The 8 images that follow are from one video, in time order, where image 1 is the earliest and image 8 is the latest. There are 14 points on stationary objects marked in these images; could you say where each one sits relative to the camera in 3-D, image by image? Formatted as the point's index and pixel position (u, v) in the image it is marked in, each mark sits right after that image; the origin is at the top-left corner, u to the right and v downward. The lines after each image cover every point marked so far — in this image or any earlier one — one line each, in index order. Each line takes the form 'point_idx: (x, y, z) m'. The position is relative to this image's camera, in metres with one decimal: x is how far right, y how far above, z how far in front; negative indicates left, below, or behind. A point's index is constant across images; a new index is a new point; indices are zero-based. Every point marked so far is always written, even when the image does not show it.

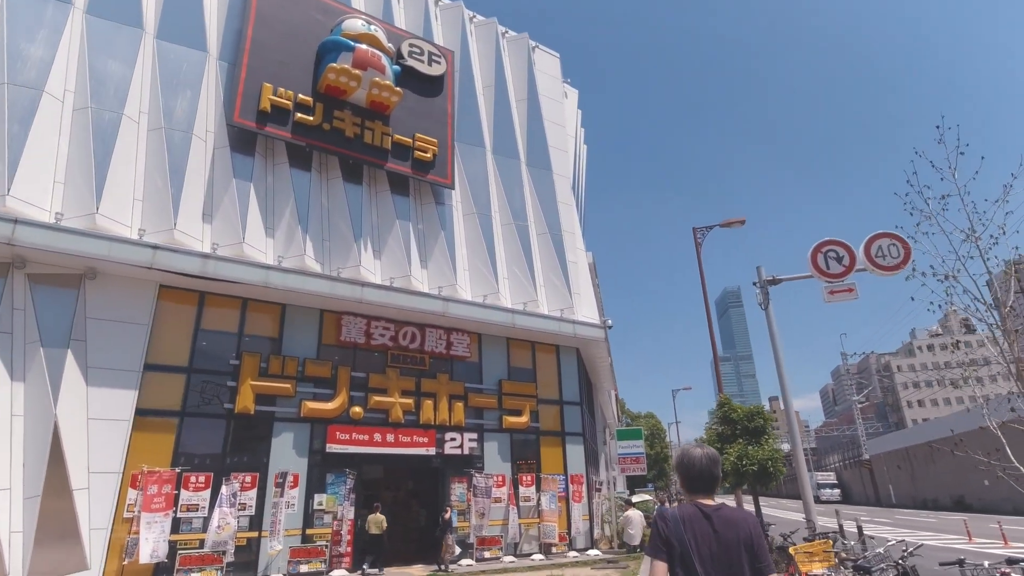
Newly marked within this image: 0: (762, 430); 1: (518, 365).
0: (+6.9, -3.9, +16.5) m
1: (+0.1, -2.4, +19.0) m
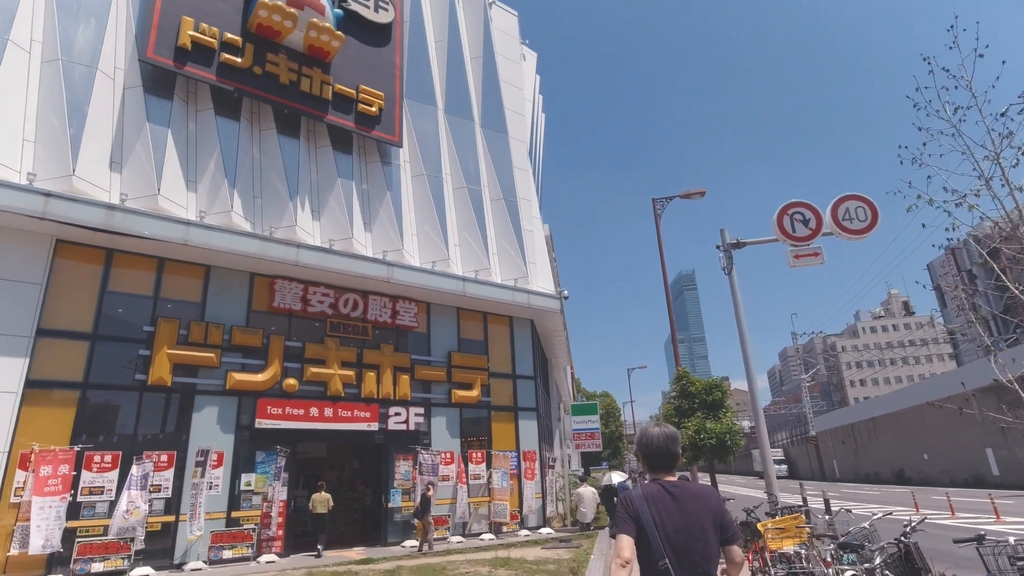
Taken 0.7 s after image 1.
0: (+5.6, -3.1, +16.0) m
1: (-1.3, -1.5, +18.0) m
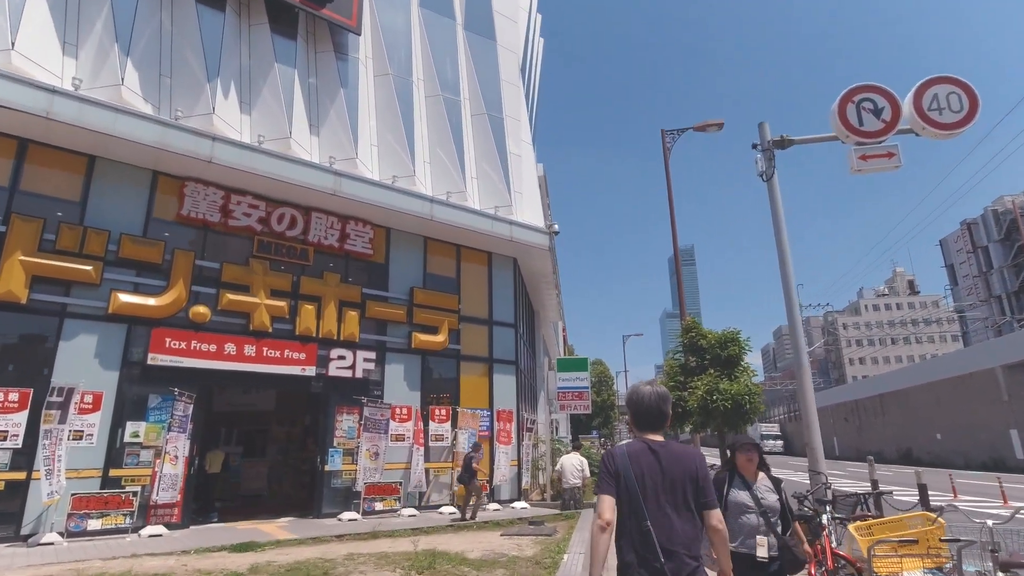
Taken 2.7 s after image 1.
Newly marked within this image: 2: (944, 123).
0: (+5.0, -1.6, +13.2) m
1: (-1.9, +0.4, +15.0) m
2: (+6.2, +2.4, +8.6) m
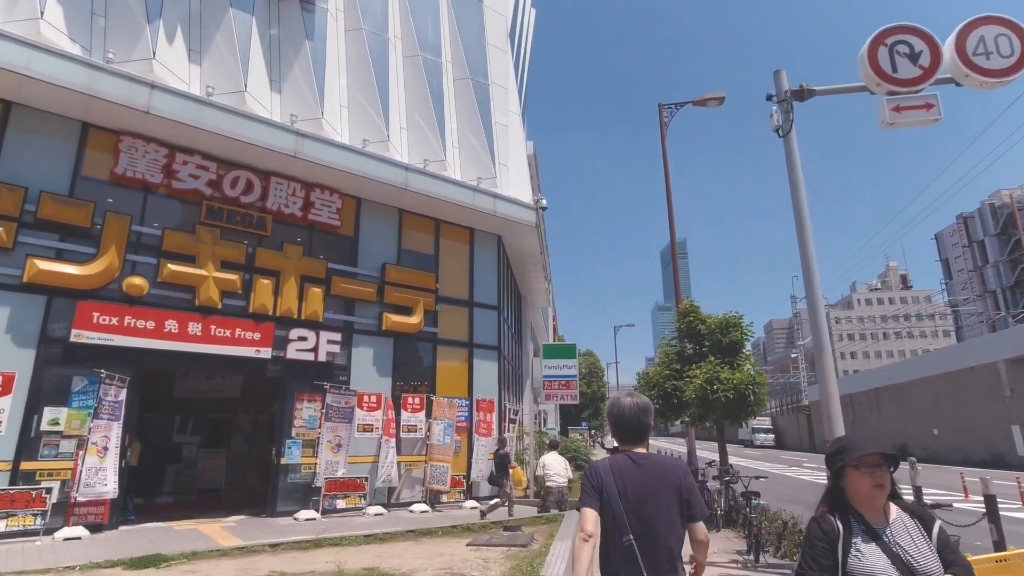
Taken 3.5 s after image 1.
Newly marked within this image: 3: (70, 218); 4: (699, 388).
0: (+4.6, -1.2, +12.0) m
1: (-2.3, +0.9, +13.8) m
2: (+5.9, +2.7, +7.4) m
3: (-6.9, +1.1, +9.3) m
4: (+3.6, -1.9, +11.4) m
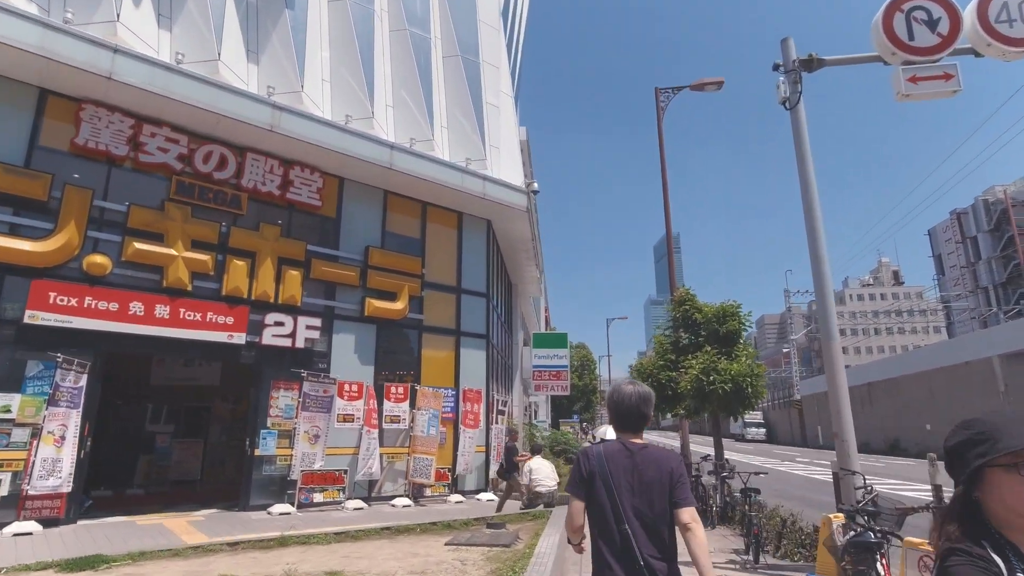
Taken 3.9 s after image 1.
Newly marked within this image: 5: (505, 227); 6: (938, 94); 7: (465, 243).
0: (+4.3, -0.9, +11.5) m
1: (-2.5, +1.2, +13.2) m
2: (+5.8, +2.9, +6.9) m
3: (-7.1, +1.4, +8.7) m
4: (+3.3, -1.7, +10.9) m
5: (-0.2, +1.6, +15.6) m
6: (+5.0, +2.3, +6.9) m
7: (-1.1, +1.1, +14.5) m
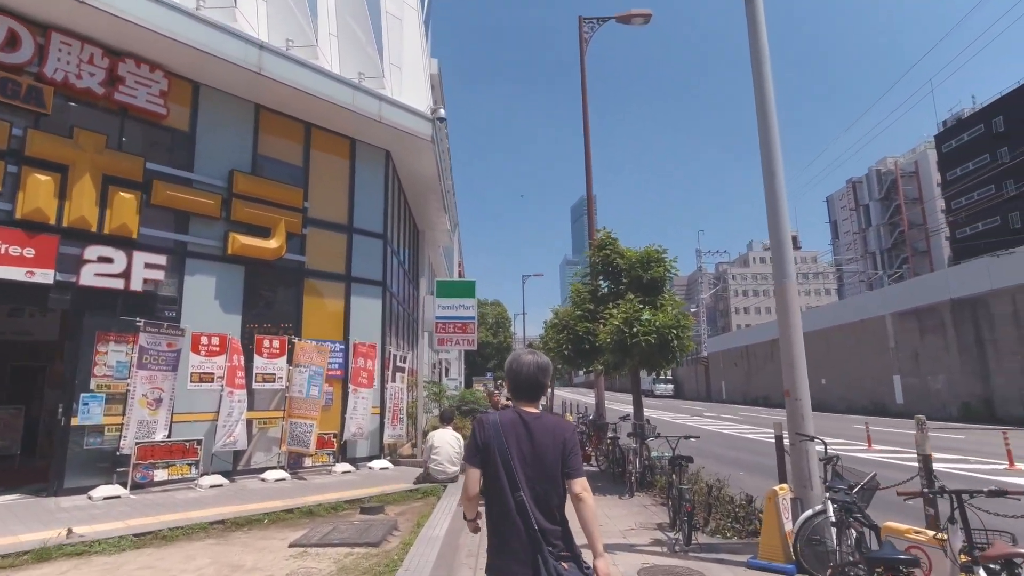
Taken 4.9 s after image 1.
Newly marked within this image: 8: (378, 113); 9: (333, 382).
0: (+2.6, +0.1, +10.4) m
1: (-4.4, +2.4, +11.0) m
2: (+4.8, +3.5, +5.7) m
3: (-8.3, +2.4, +5.9) m
4: (+1.7, -0.7, +9.7) m
5: (-2.4, +2.9, +13.6) m
6: (+3.9, +2.9, +5.8) m
7: (-3.2, +2.4, +12.4) m
8: (-2.6, +3.4, +11.6) m
9: (-3.3, -1.8, +11.1) m
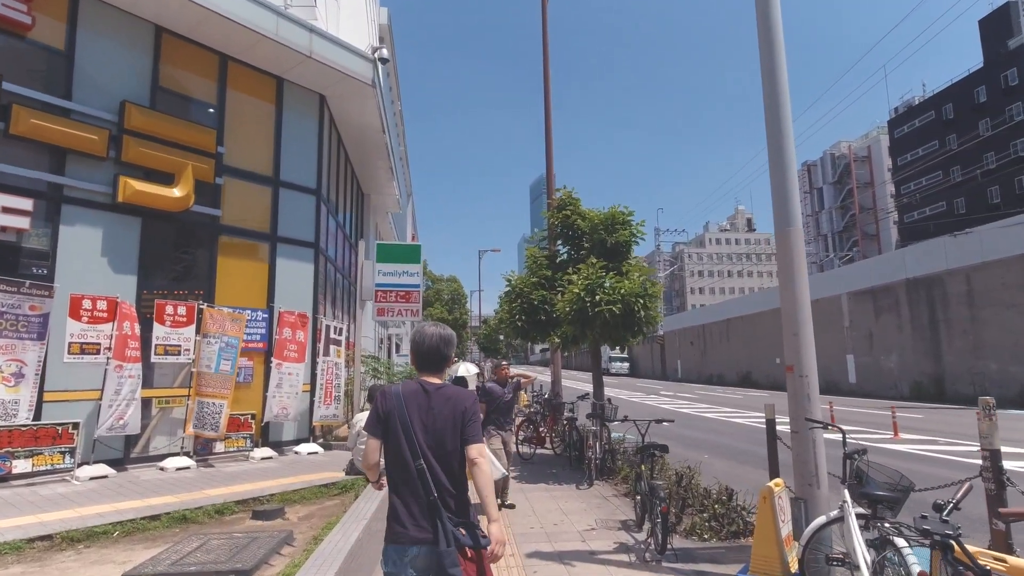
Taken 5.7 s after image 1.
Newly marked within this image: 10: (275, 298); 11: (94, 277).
0: (+1.8, +0.6, +9.3) m
1: (-5.2, +3.1, +9.3) m
2: (+4.3, +3.9, +4.7) m
3: (-8.7, +2.9, +4.0) m
4: (+0.9, -0.2, +8.6) m
5: (-3.4, +3.6, +12.1) m
6: (+3.5, +3.3, +4.7) m
7: (-4.1, +3.1, +10.9) m
8: (-3.4, +4.1, +10.1) m
9: (-4.2, -1.1, +9.7) m
10: (-4.0, -0.2, +10.2) m
11: (-5.7, +0.1, +8.1) m
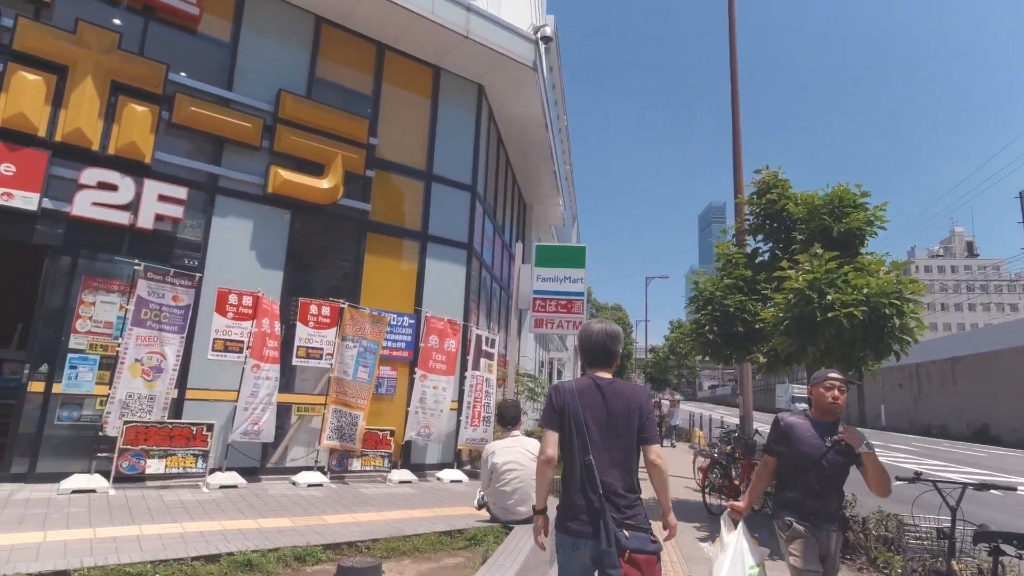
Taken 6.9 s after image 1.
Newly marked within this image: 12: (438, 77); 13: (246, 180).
0: (+4.0, +0.6, +6.9) m
1: (-2.6, +3.1, +8.8) m
2: (+5.3, +4.0, +1.9) m
3: (-7.4, +3.2, +4.6) m
4: (+3.0, -0.2, +6.4) m
5: (-0.1, +3.5, +11.1) m
6: (+4.5, +3.5, +2.1) m
7: (-1.1, +3.0, +10.1) m
8: (-0.7, +4.0, +9.1) m
9: (-1.7, -1.1, +8.8) m
10: (-1.4, -0.2, +9.2) m
11: (-3.5, +0.2, +7.7) m
12: (-1.3, +3.5, +10.0) m
13: (-3.5, +1.4, +7.8) m
